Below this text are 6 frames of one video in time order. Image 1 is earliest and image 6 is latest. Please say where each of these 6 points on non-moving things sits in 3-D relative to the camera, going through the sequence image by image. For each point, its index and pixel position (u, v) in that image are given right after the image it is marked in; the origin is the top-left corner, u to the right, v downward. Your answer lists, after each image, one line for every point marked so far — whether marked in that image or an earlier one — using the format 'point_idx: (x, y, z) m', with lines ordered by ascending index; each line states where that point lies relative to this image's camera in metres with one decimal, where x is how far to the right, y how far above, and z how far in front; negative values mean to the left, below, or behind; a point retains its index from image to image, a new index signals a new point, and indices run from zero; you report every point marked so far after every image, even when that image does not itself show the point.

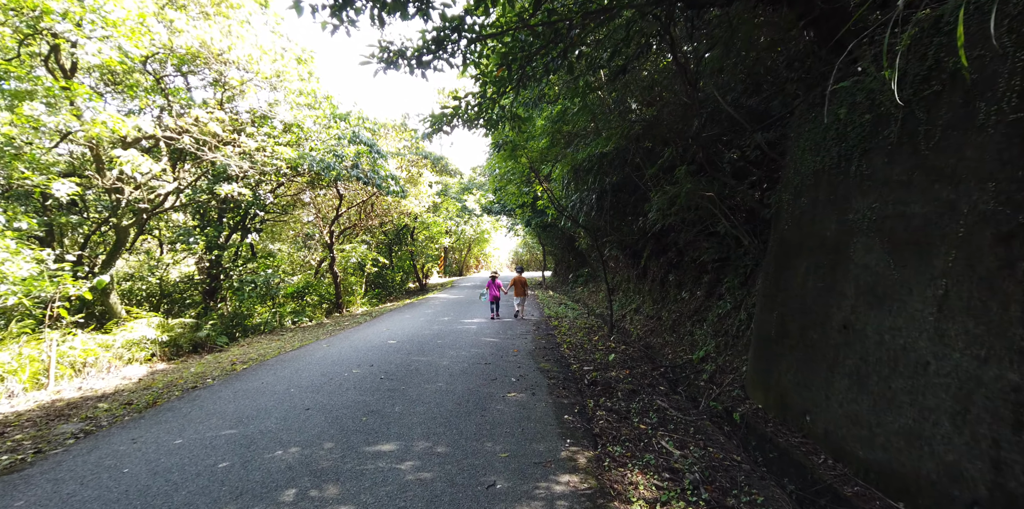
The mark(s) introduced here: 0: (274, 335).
0: (-4.9, -1.6, +9.1) m
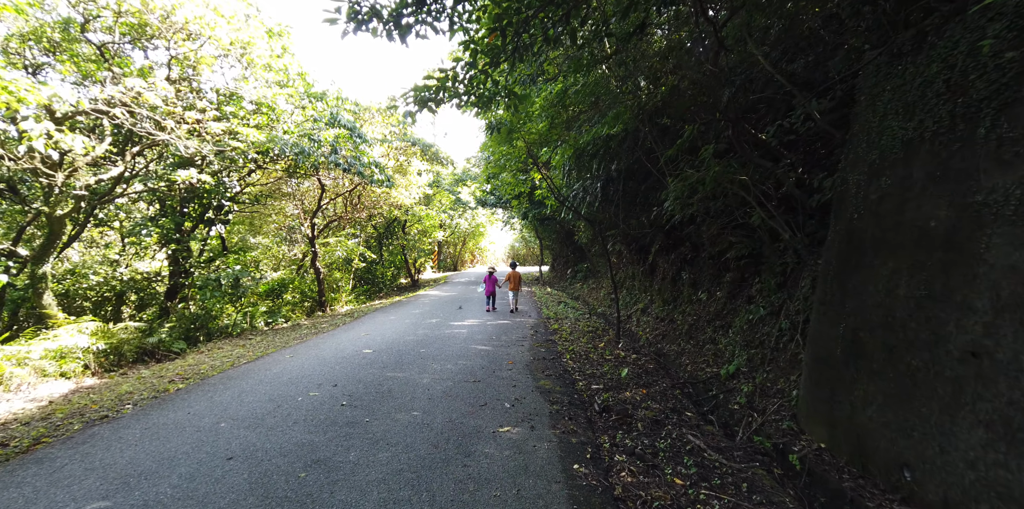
0: (-5.0, -1.5, +8.2) m
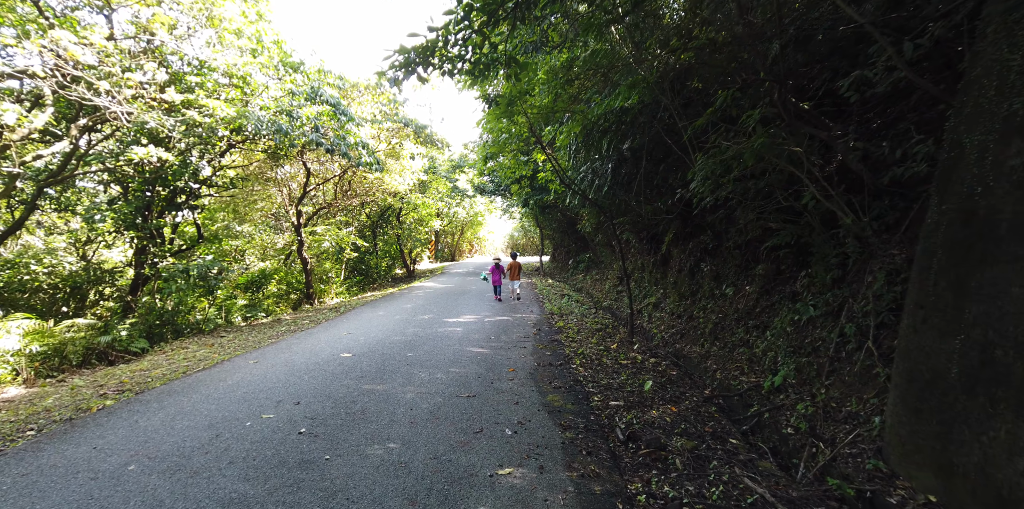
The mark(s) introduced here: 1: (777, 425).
0: (-5.0, -1.4, +7.4) m
1: (+2.0, -1.3, +3.4) m
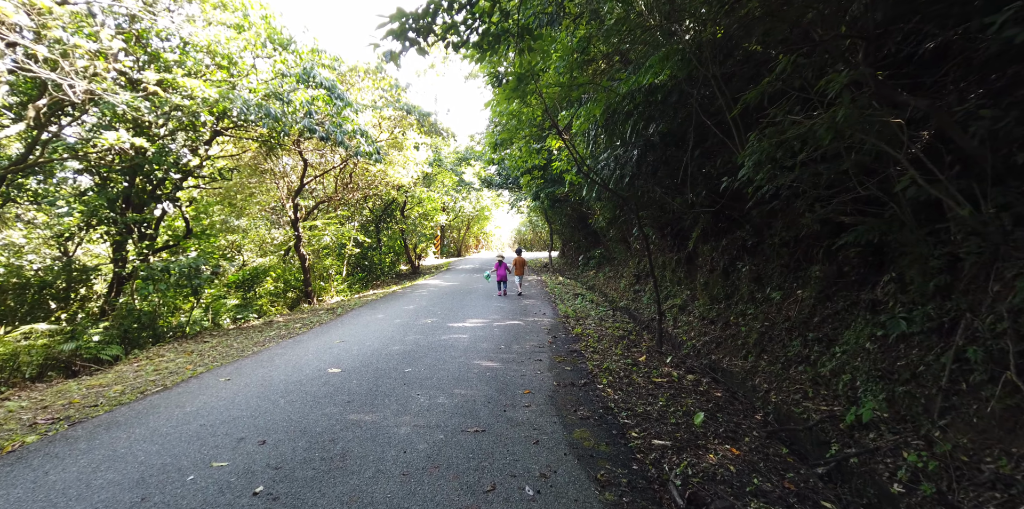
0: (-4.8, -1.3, +6.8) m
1: (+2.1, -1.3, +2.6) m
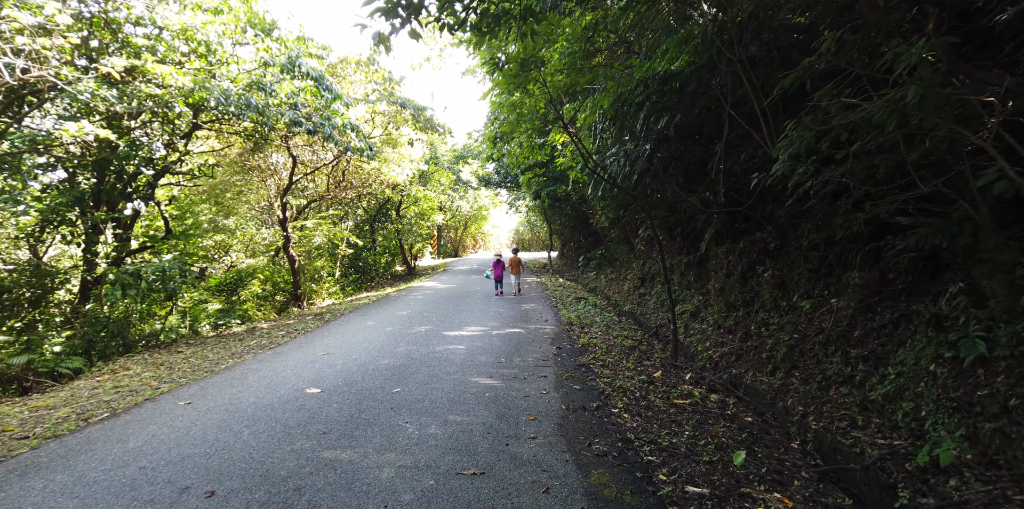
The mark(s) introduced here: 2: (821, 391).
0: (-4.8, -1.4, +6.2) m
1: (+2.1, -1.3, +2.1) m
2: (+2.6, -1.1, +3.7) m
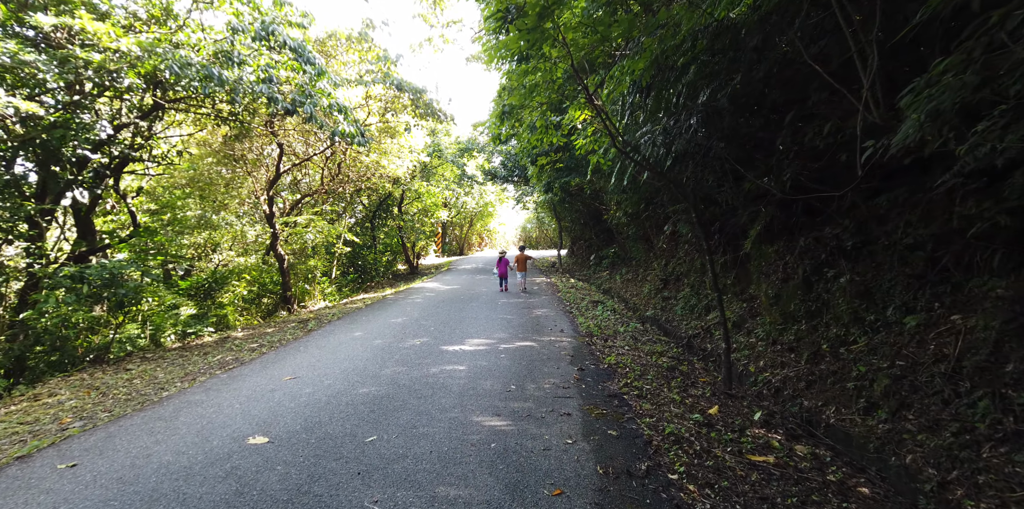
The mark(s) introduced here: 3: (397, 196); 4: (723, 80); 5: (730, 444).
0: (-4.7, -1.3, +5.2) m
1: (+2.2, -1.4, +1.0) m
2: (+2.6, -1.1, +2.6) m
3: (-4.0, +2.0, +15.3) m
4: (+2.1, +1.7, +4.3) m
5: (+1.5, -1.3, +3.0) m
